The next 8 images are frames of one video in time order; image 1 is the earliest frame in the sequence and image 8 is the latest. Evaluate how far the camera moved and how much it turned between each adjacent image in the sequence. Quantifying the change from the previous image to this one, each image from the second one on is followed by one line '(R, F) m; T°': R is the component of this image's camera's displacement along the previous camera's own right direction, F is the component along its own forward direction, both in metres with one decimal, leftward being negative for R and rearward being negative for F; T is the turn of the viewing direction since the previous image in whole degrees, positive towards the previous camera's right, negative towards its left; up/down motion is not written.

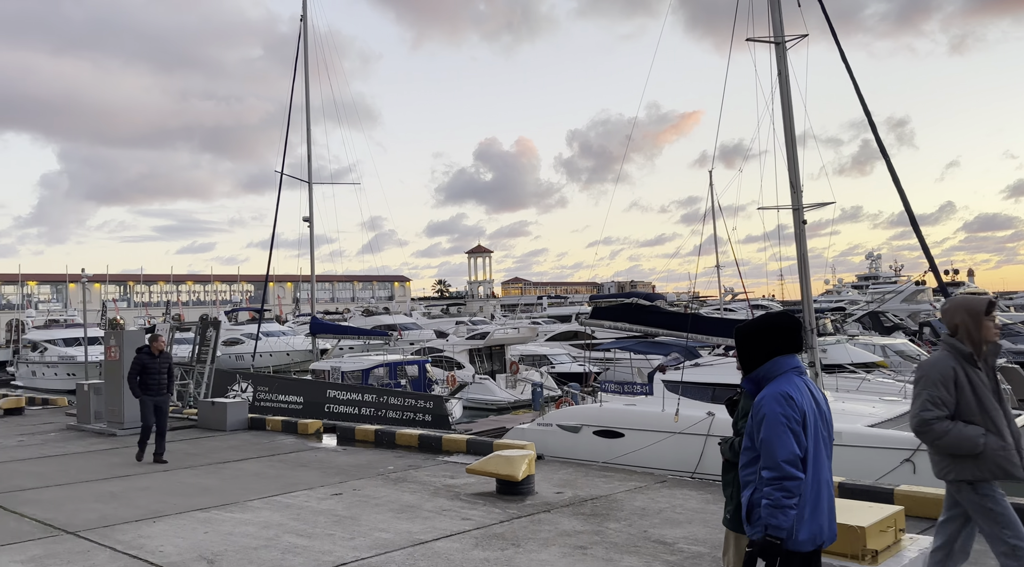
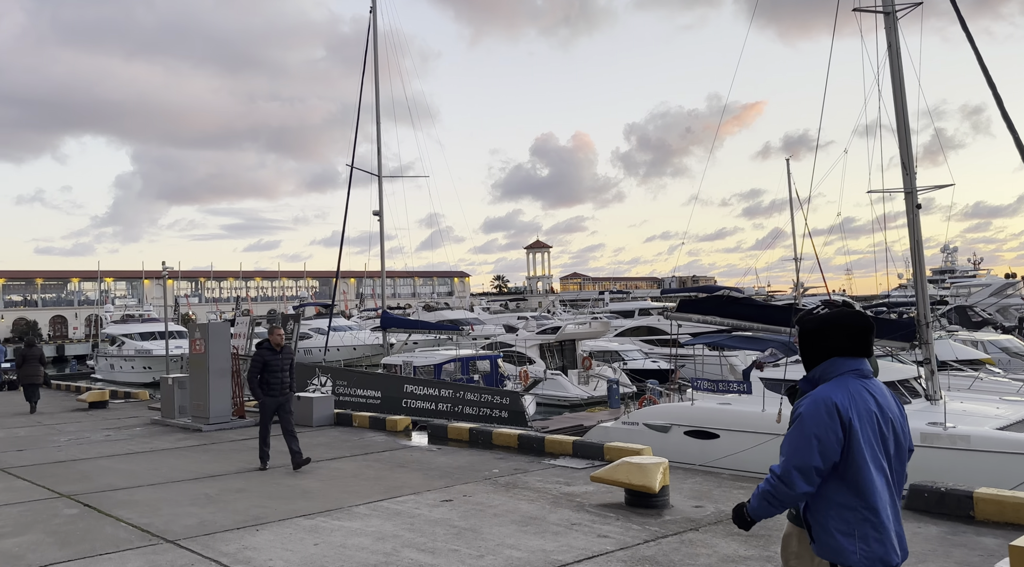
(-0.5, +0.6) m; -4°
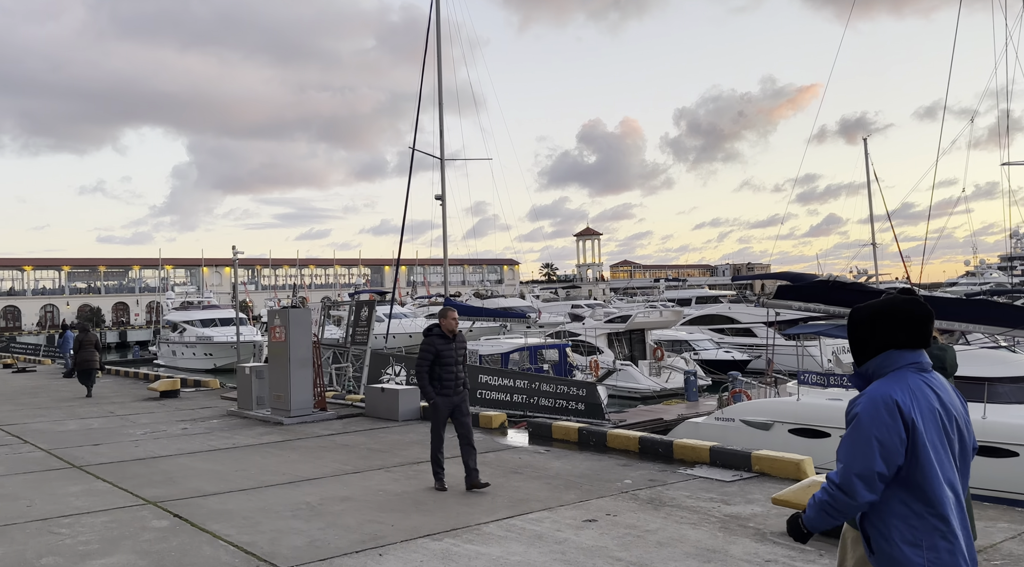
(-0.6, +0.9) m; -3°
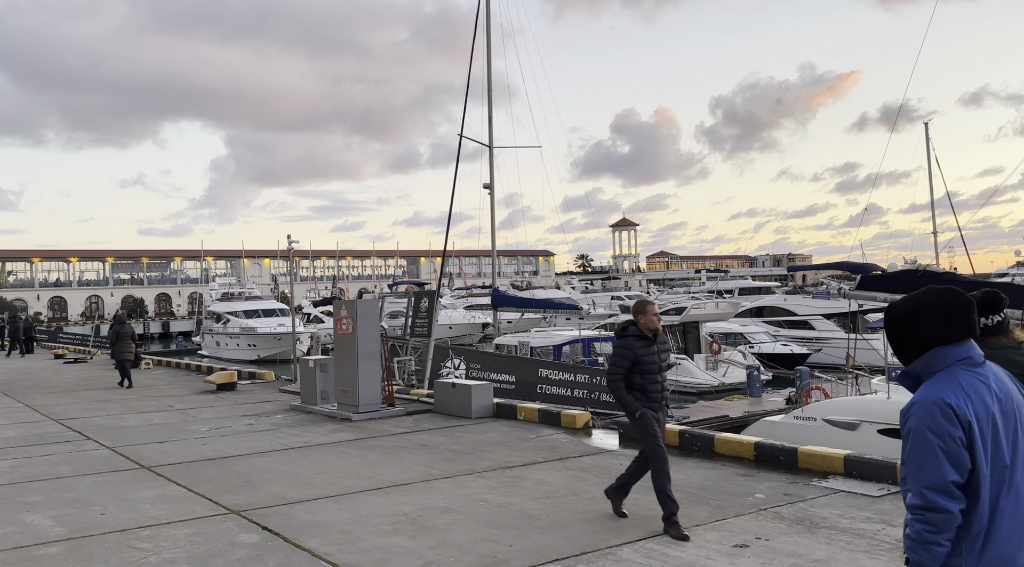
(-0.6, +0.6) m; -2°
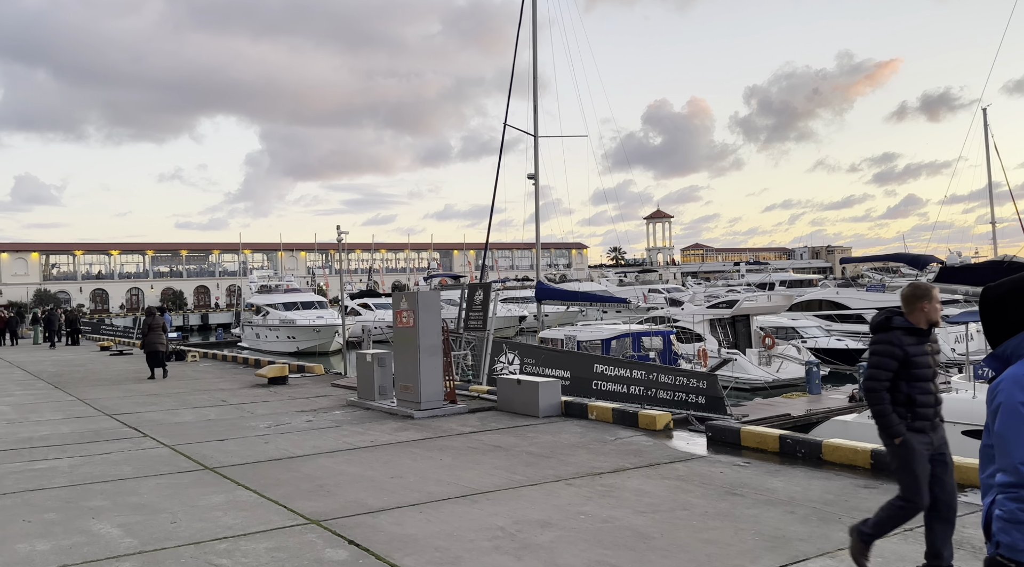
(-0.5, +0.5) m; -2°
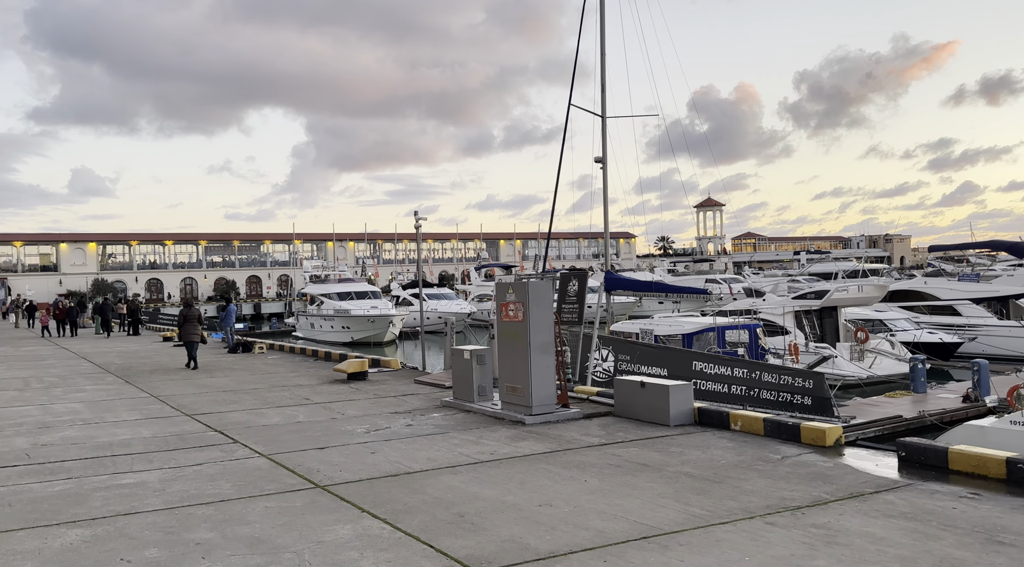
(-0.9, +1.1) m; -3°
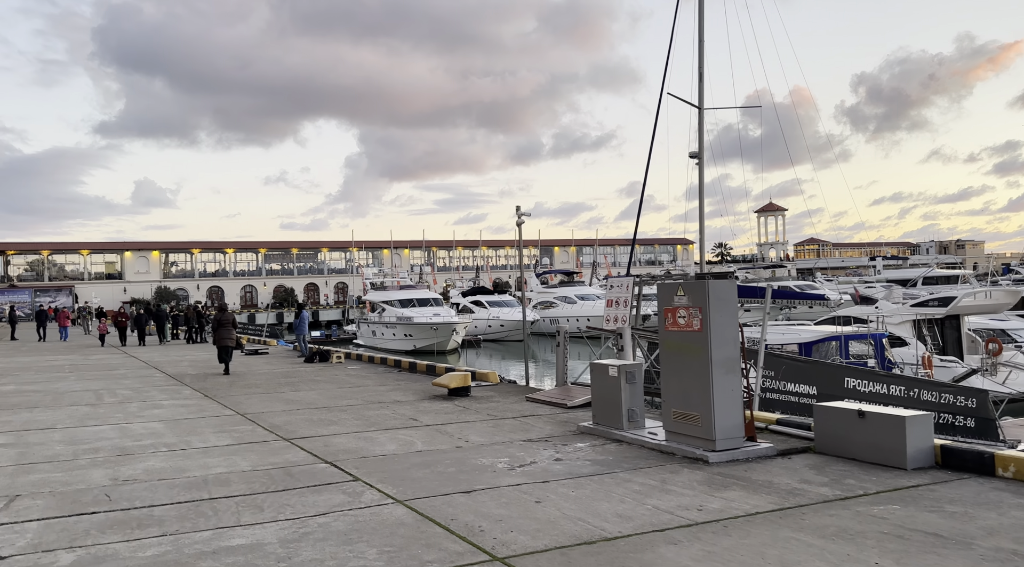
(-1.2, +1.8) m; -3°
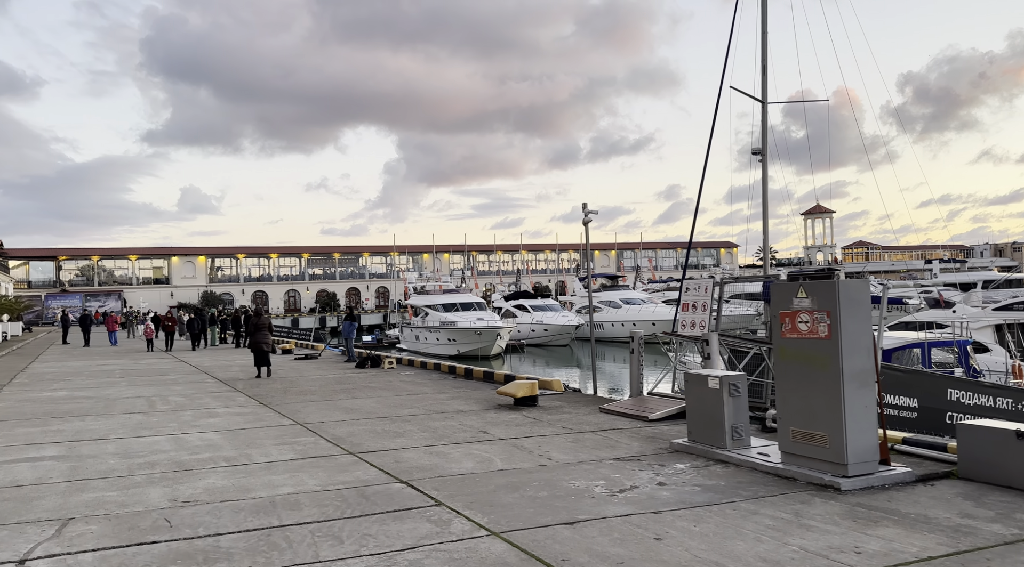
(-0.5, +0.8) m; -3°
